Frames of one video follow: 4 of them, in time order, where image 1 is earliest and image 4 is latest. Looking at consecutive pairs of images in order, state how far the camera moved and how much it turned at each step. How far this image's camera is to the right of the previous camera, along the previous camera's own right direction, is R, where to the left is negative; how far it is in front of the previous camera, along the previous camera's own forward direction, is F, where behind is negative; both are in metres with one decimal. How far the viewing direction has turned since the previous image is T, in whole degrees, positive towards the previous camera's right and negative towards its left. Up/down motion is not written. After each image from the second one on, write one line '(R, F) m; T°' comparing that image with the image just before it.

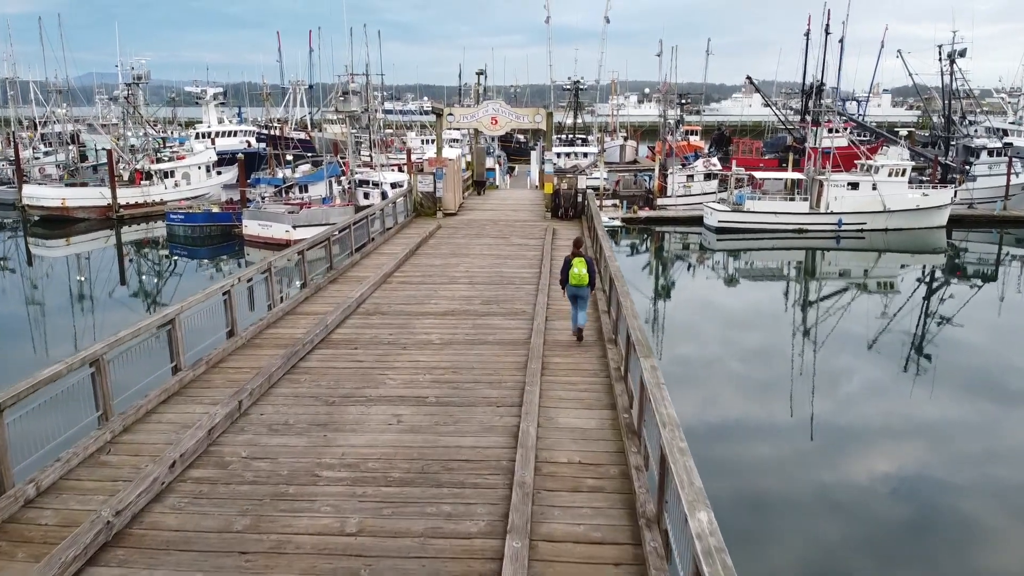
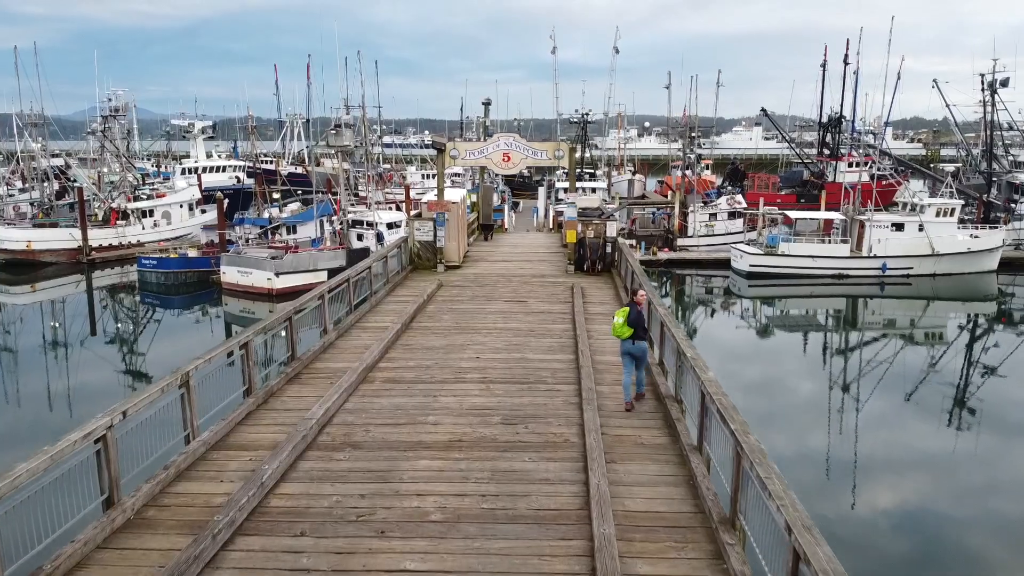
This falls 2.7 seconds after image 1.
(-0.2, +2.6) m; 0°
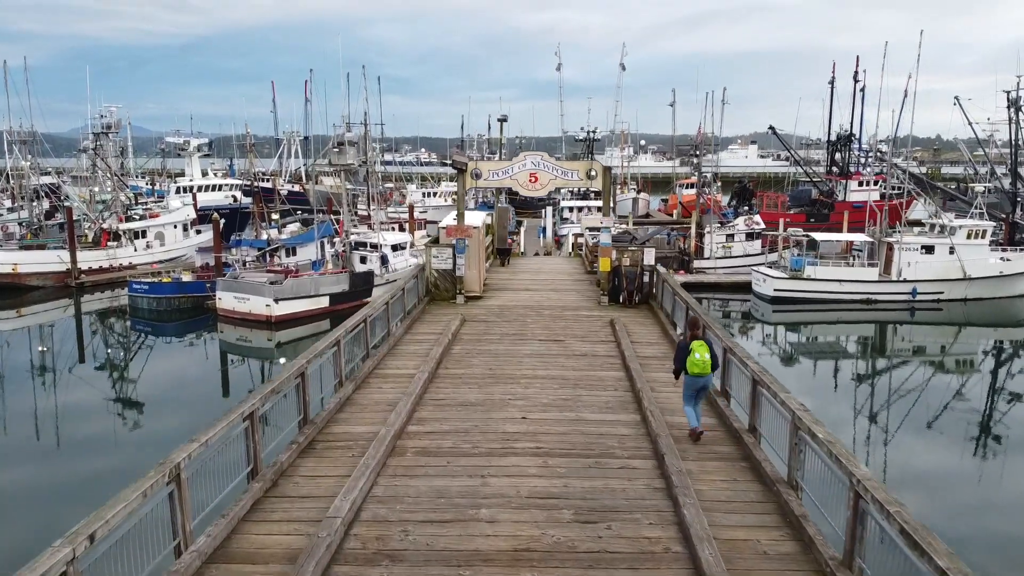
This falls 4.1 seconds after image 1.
(-0.4, +1.2) m; 0°
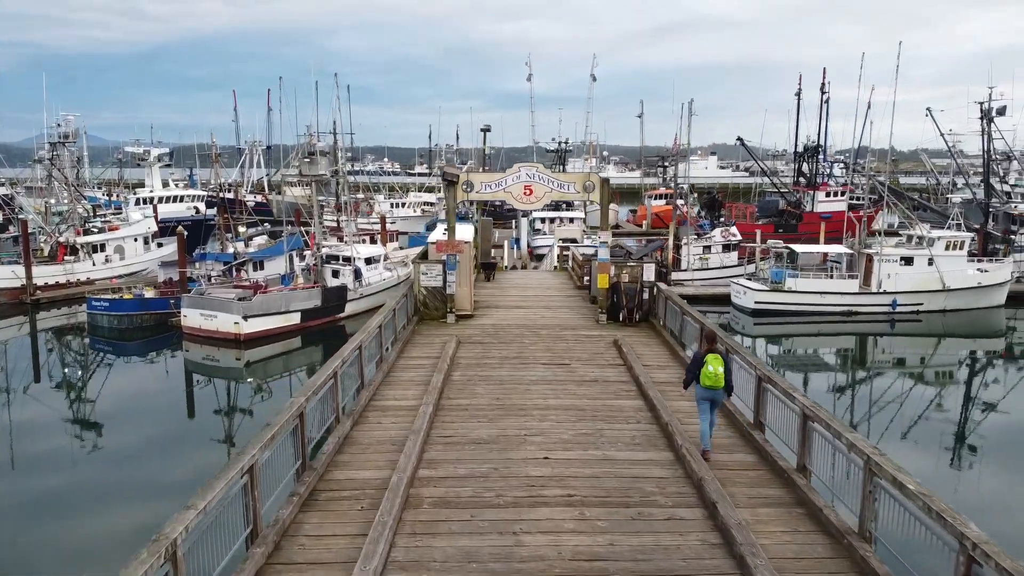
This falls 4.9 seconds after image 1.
(-0.4, +0.6) m; +3°
